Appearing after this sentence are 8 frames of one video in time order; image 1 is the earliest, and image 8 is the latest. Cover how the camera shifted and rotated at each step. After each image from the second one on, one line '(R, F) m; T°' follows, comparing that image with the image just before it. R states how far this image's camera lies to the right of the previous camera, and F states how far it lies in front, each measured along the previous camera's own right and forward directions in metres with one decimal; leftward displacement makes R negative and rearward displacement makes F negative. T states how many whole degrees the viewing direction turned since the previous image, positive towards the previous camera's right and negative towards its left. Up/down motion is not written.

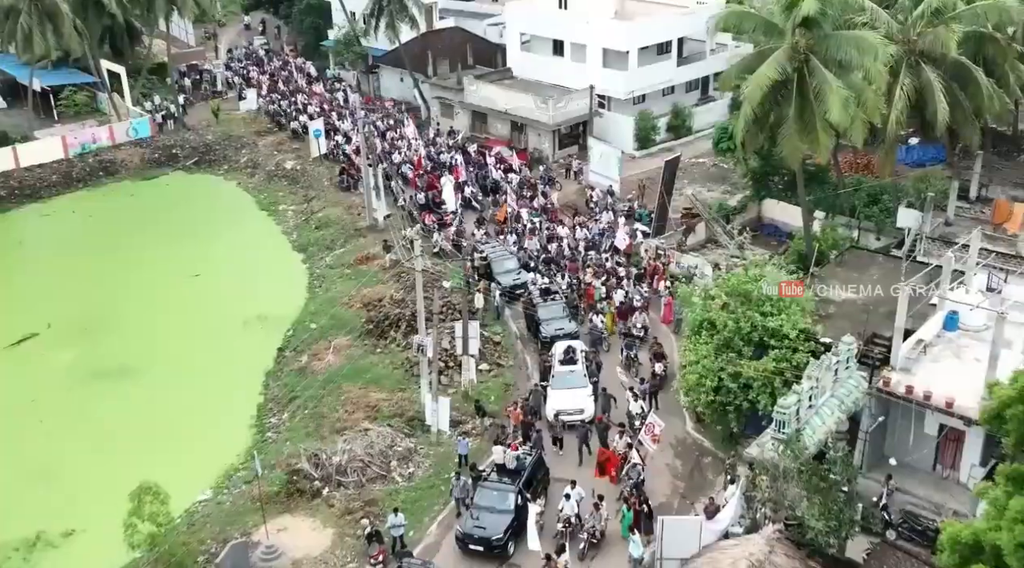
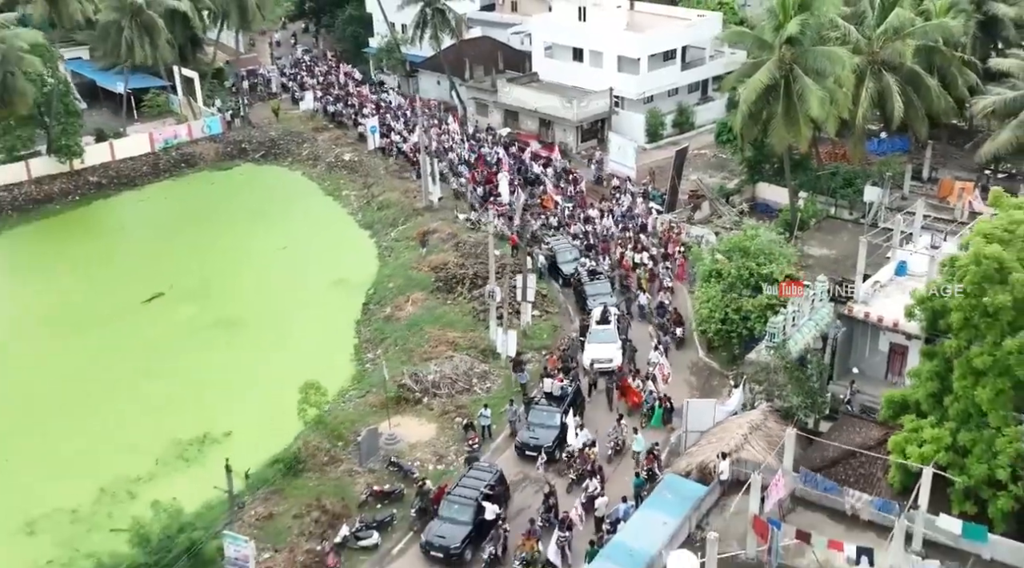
(-1.7, -7.2) m; 0°
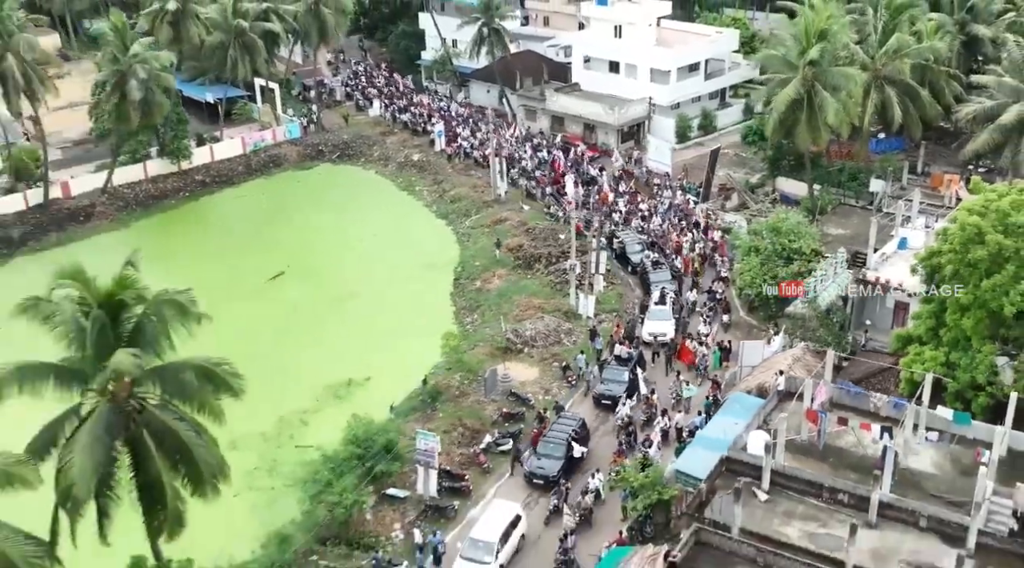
(-3.1, -7.8) m; +1°
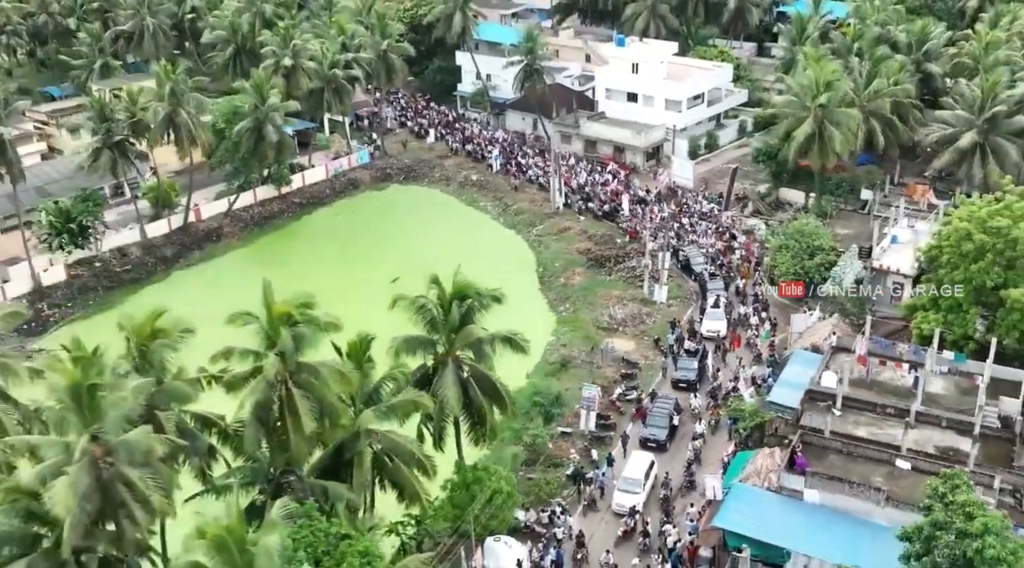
(-7.4, -12.1) m; +4°
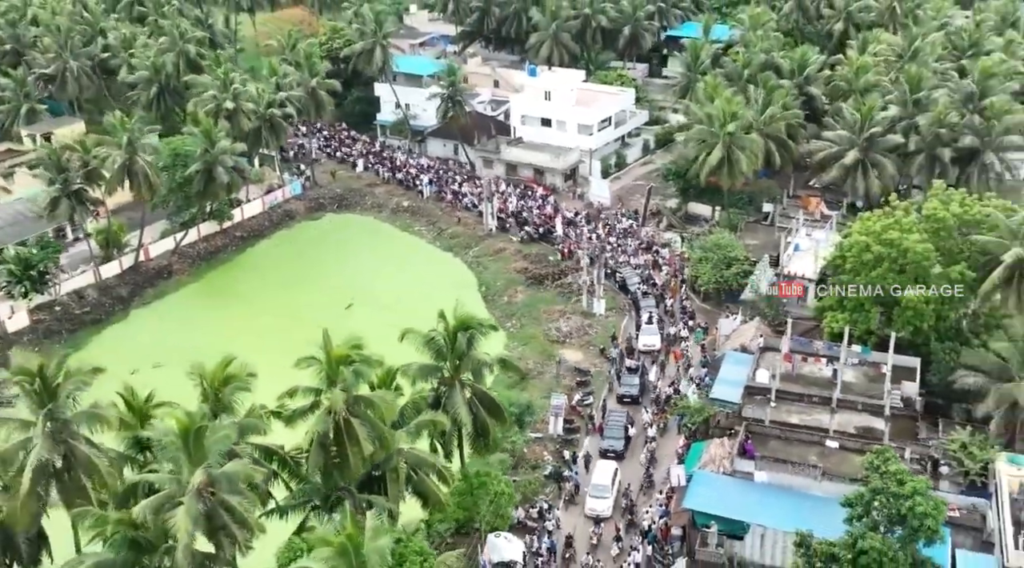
(-3.8, -5.6) m; +6°
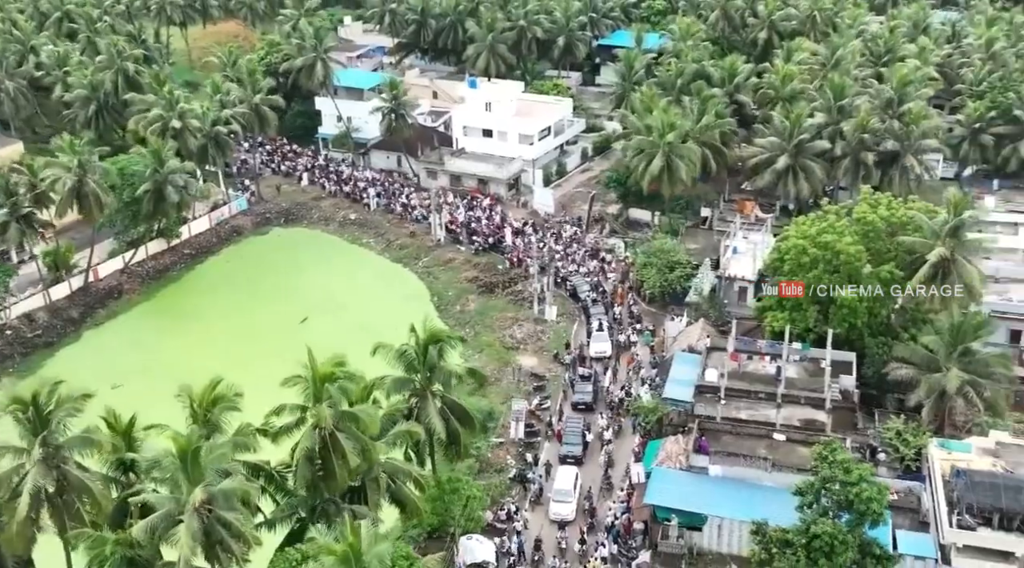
(-1.3, -2.2) m; +3°
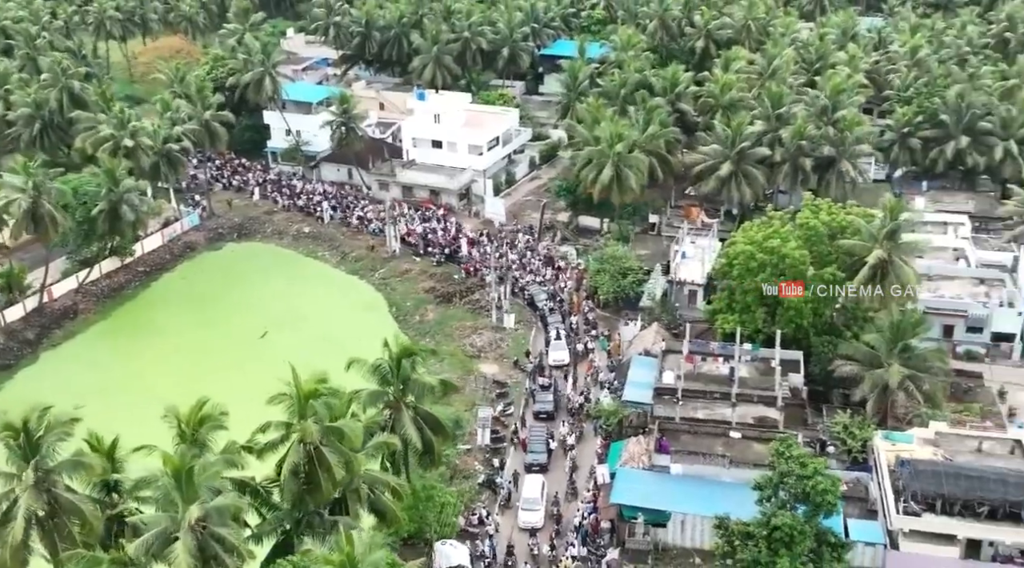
(-1.1, -1.8) m; +3°
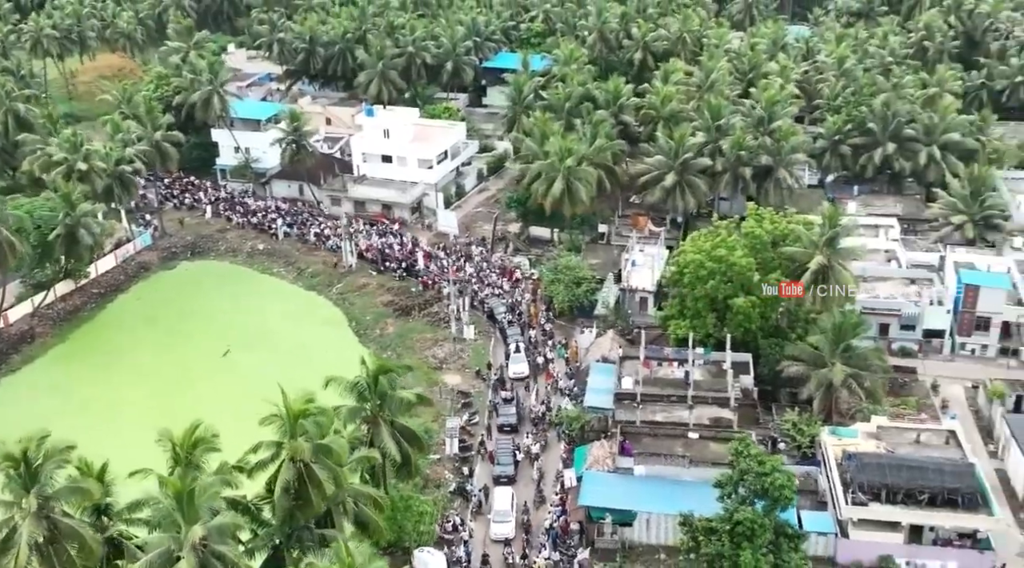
(-1.3, -2.2) m; +3°
